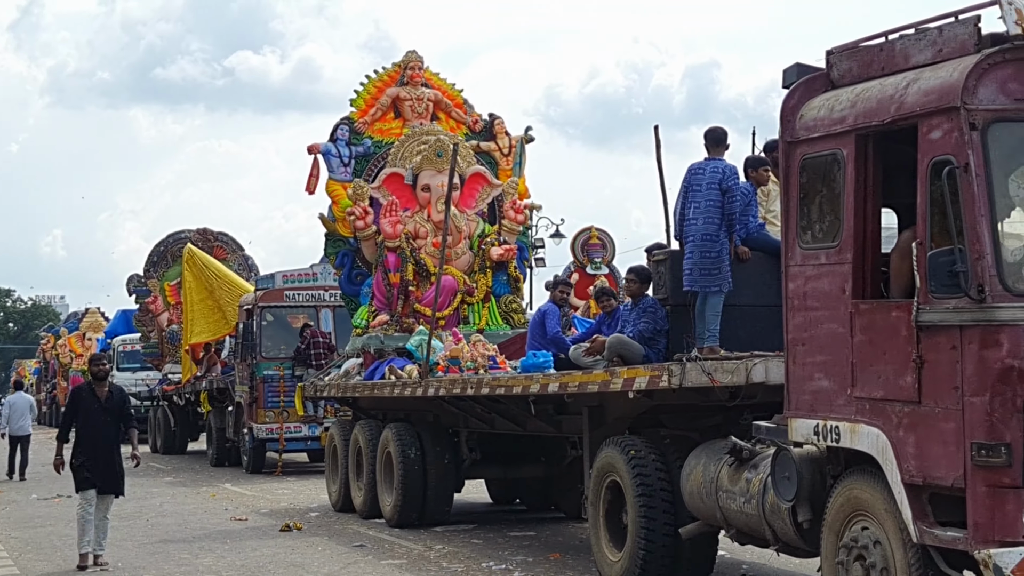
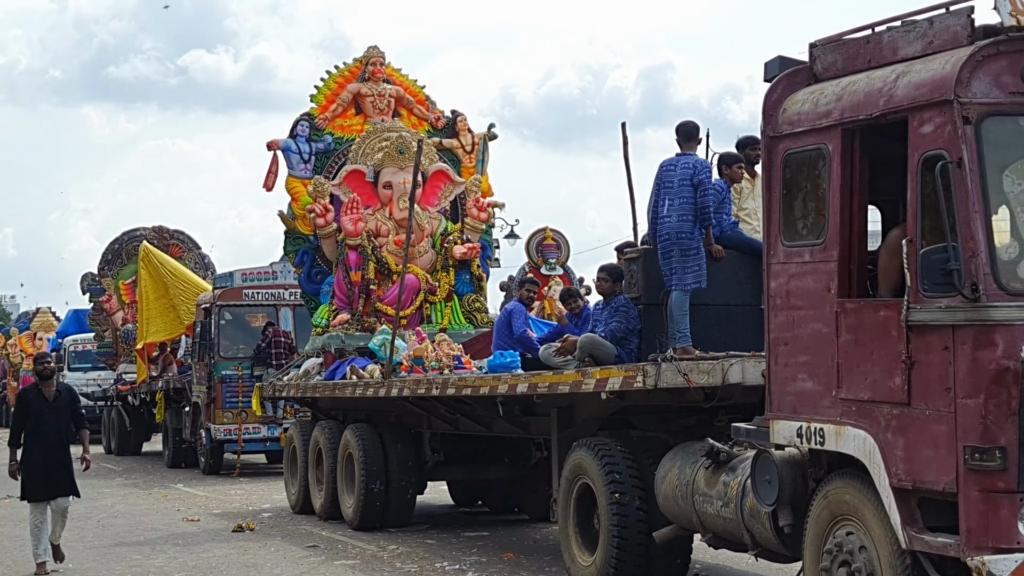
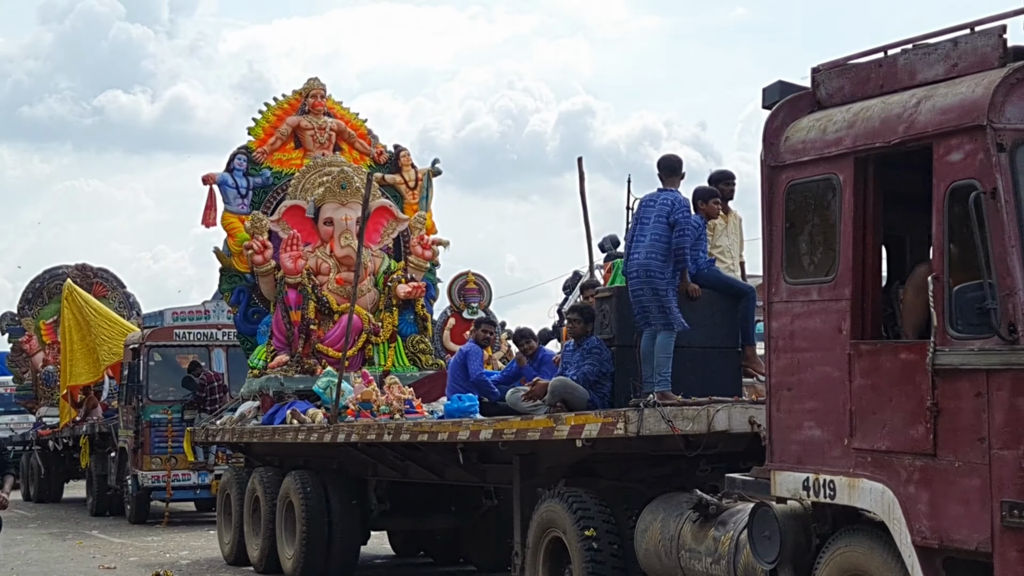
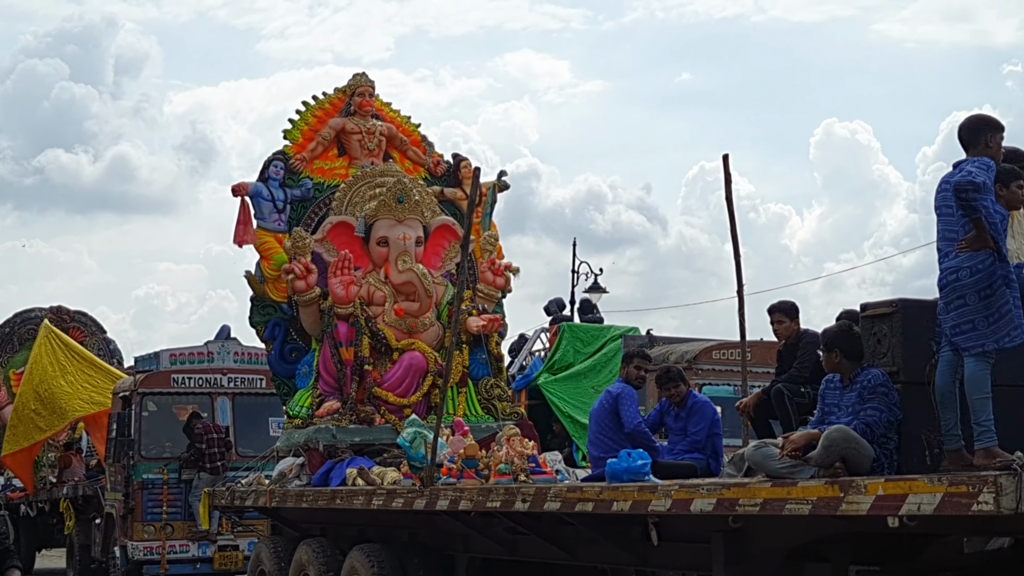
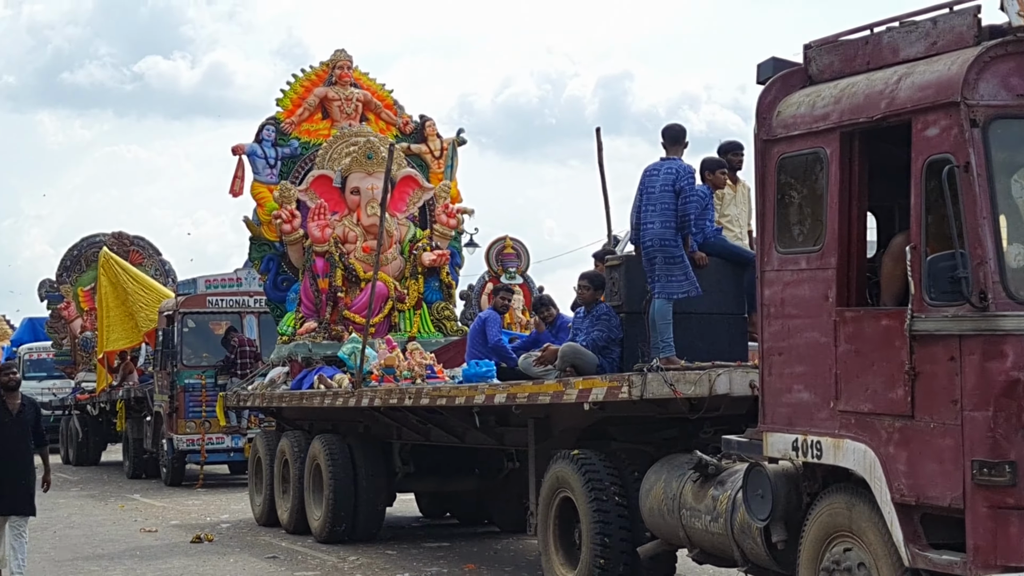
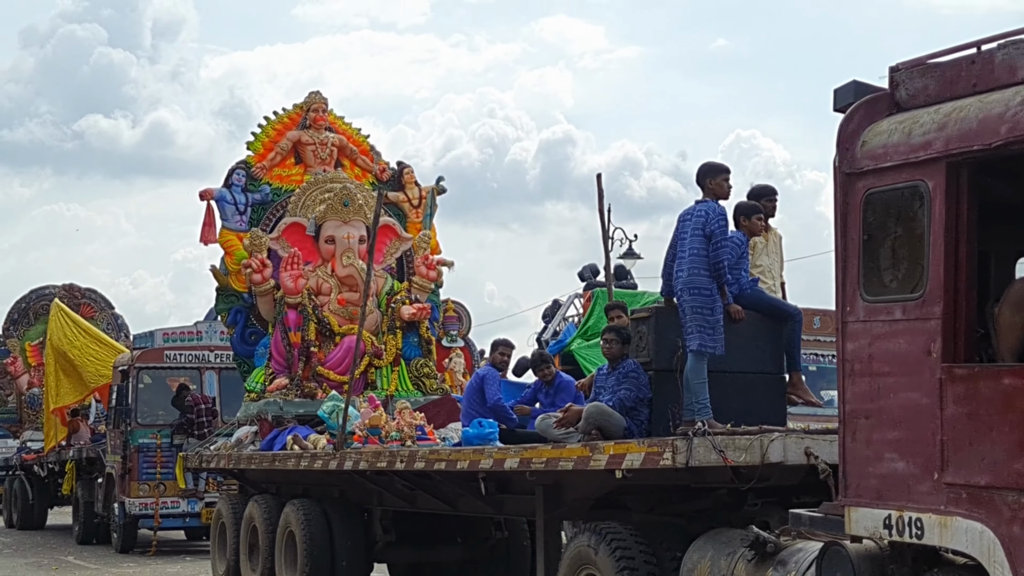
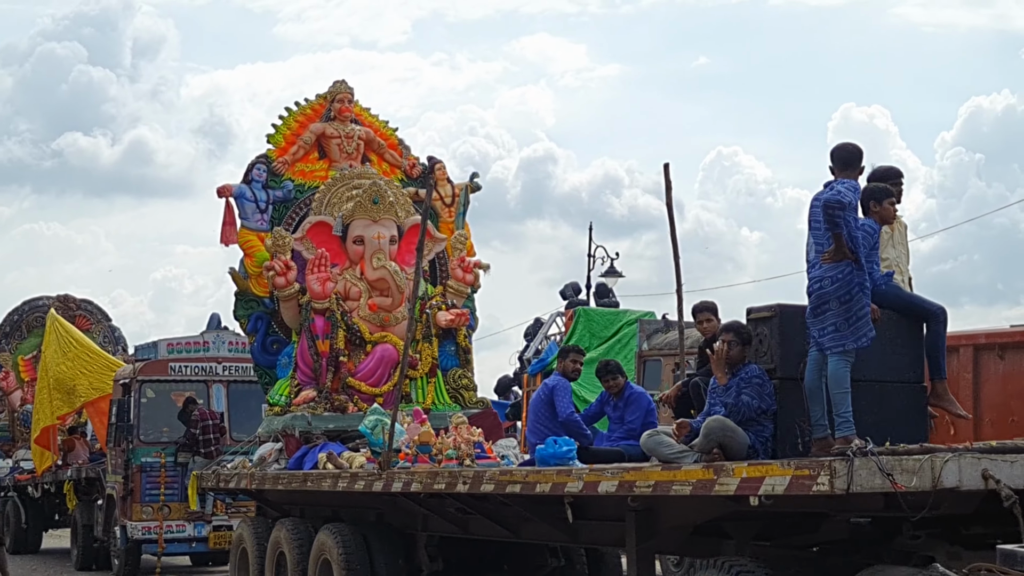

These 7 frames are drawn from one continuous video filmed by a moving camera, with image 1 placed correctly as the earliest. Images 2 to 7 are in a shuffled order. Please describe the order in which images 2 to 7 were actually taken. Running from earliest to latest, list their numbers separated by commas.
2, 5, 3, 6, 7, 4
